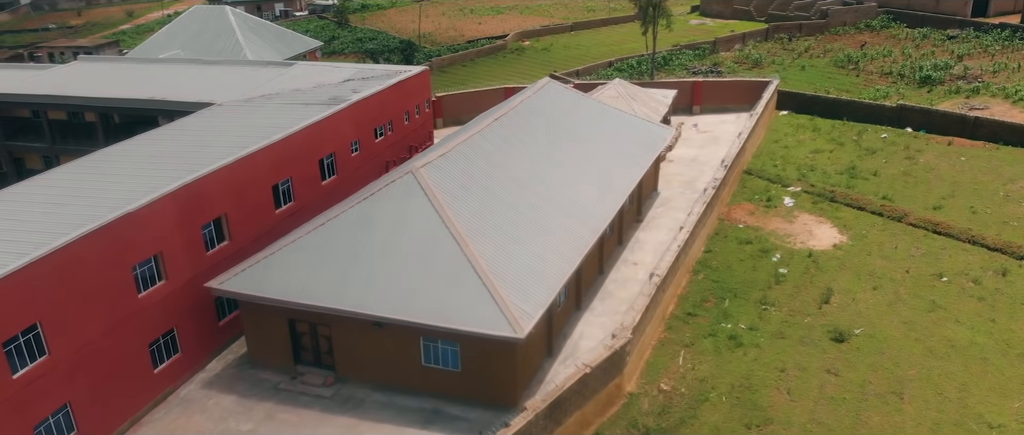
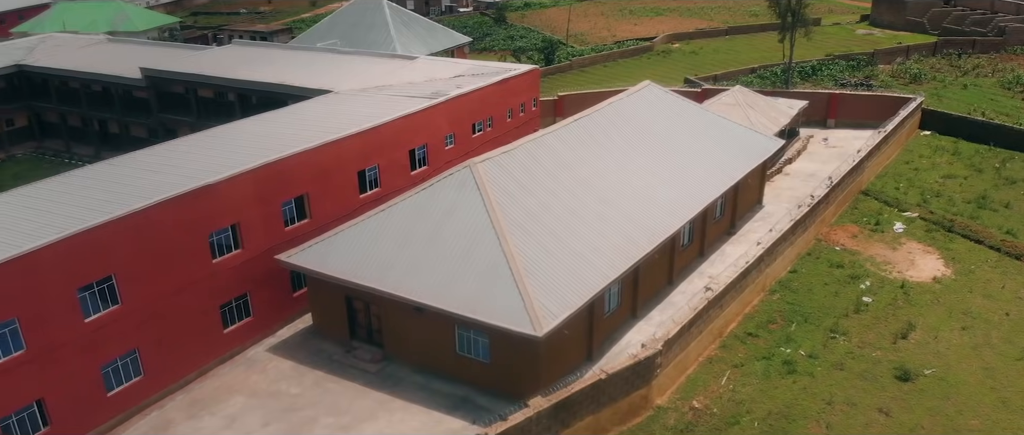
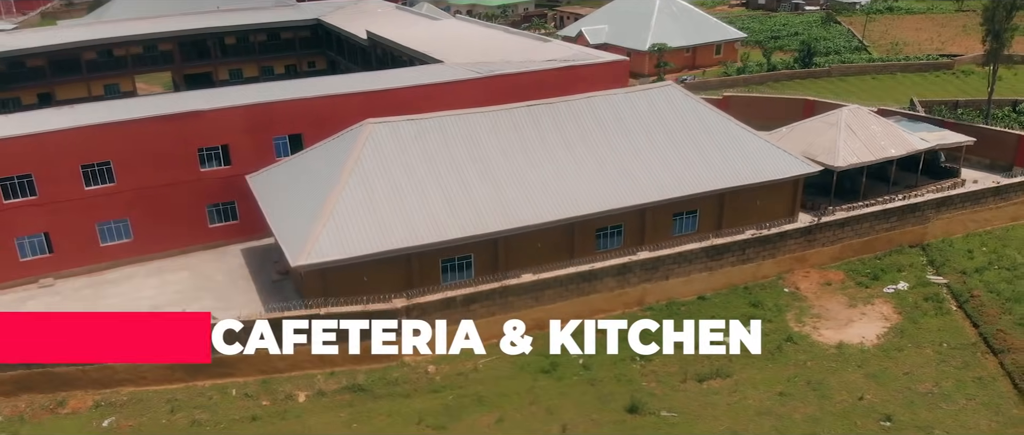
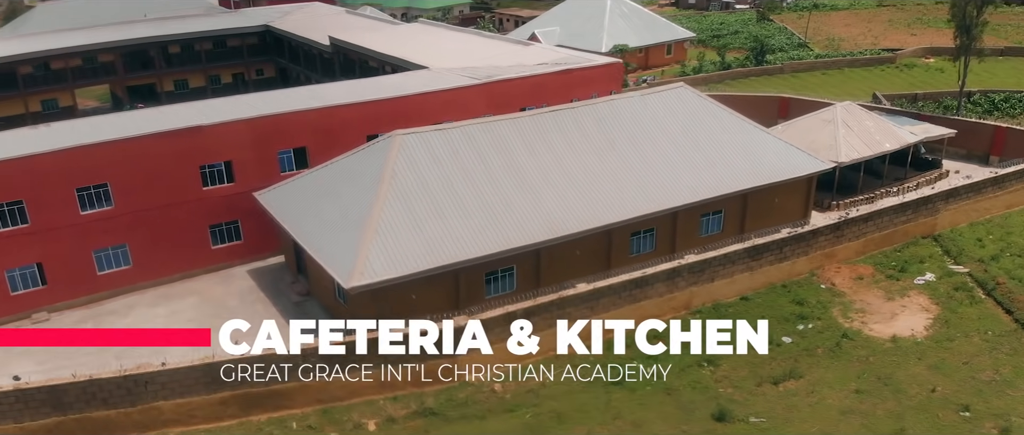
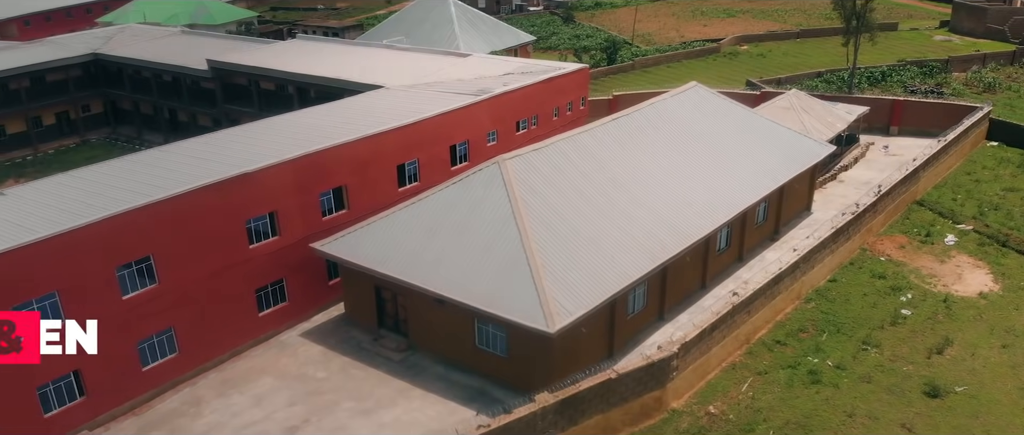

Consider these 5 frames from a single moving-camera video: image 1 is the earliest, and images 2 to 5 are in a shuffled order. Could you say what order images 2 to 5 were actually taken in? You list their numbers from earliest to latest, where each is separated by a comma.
2, 5, 4, 3
